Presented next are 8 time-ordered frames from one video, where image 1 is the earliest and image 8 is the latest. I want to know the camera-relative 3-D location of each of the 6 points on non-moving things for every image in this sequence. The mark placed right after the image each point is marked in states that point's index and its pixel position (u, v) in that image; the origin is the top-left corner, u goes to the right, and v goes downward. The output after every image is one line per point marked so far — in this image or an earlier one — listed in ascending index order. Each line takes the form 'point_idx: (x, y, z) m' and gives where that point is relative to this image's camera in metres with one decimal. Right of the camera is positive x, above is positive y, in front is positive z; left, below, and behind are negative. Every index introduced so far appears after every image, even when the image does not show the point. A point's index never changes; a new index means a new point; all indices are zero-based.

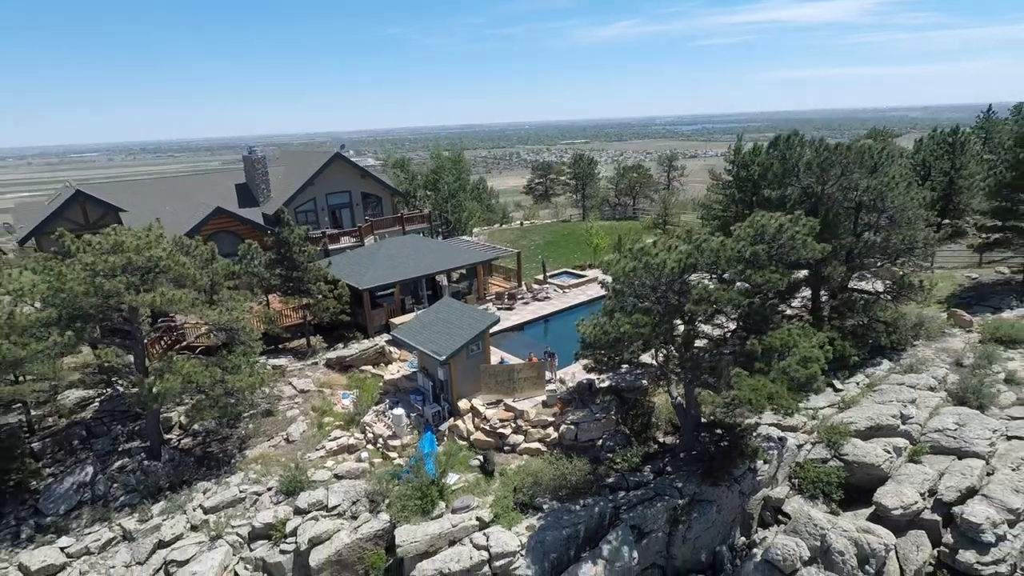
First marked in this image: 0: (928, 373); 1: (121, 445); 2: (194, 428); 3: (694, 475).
0: (+9.8, -2.0, +14.4) m
1: (-9.3, -3.8, +14.7) m
2: (-7.9, -3.5, +15.3) m
3: (+3.5, -3.6, +11.9) m
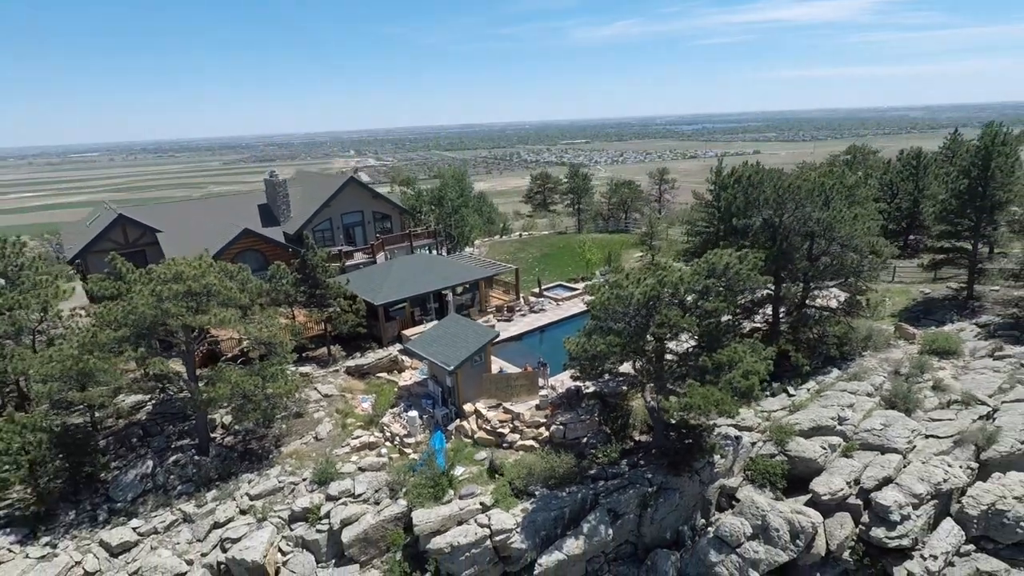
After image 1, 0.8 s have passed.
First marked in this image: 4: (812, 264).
0: (+9.7, -2.5, +16.7) m
1: (-9.4, -4.3, +17.0) m
2: (-7.9, -4.0, +17.6) m
3: (+3.5, -4.1, +14.2) m
4: (+9.0, +0.7, +18.6) m
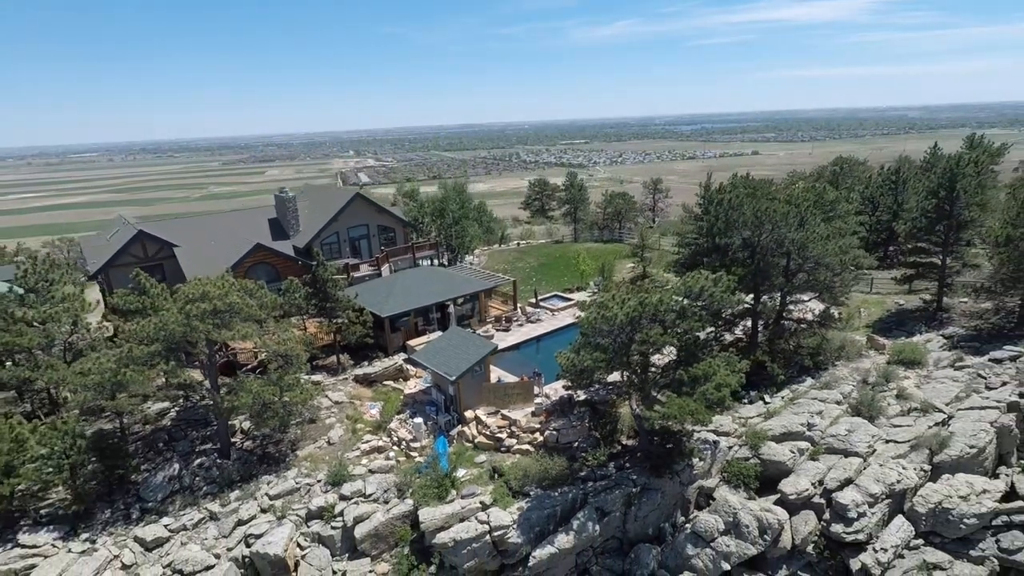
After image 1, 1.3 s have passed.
0: (+9.7, -3.0, +18.1) m
1: (-9.4, -4.8, +18.4) m
2: (-8.0, -4.5, +19.0) m
3: (+3.4, -4.6, +15.6) m
4: (+9.0, +0.2, +20.0) m
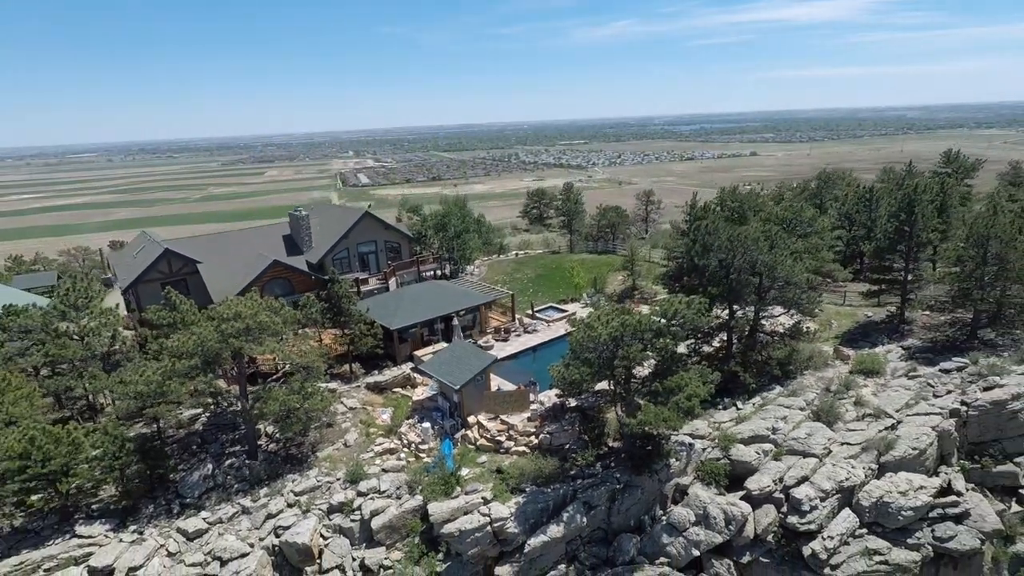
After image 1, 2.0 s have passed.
0: (+9.6, -3.6, +20.2) m
1: (-9.5, -5.4, +20.4) m
2: (-8.1, -5.1, +21.0) m
3: (+3.3, -5.2, +17.6) m
4: (+8.9, -0.3, +22.0) m
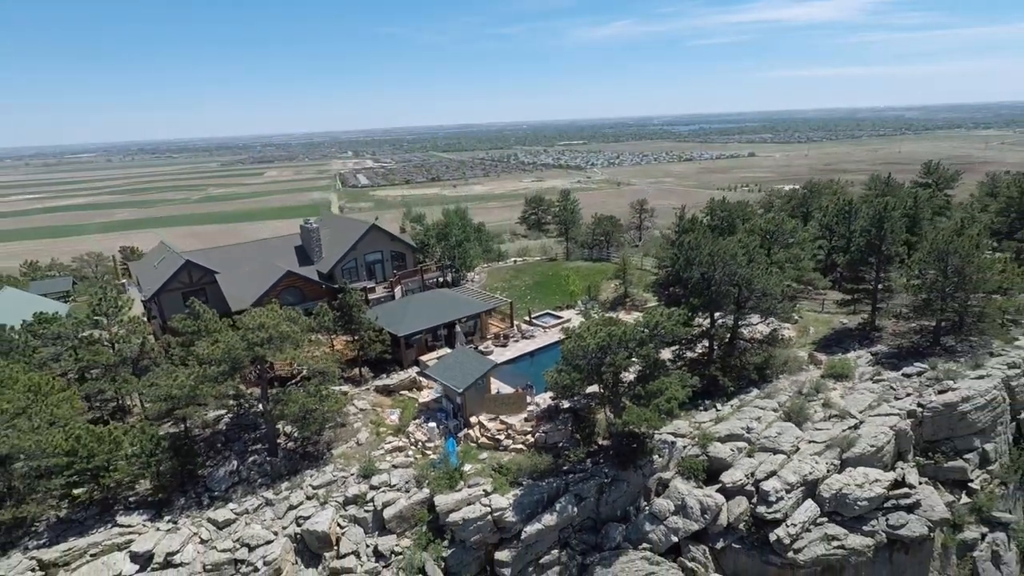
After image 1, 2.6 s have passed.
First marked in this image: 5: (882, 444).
0: (+9.5, -4.0, +22.0) m
1: (-9.5, -5.8, +22.2) m
2: (-8.1, -5.5, +22.9) m
3: (+3.3, -5.6, +19.5) m
4: (+8.8, -0.8, +23.9) m
5: (+11.4, -4.8, +18.7) m
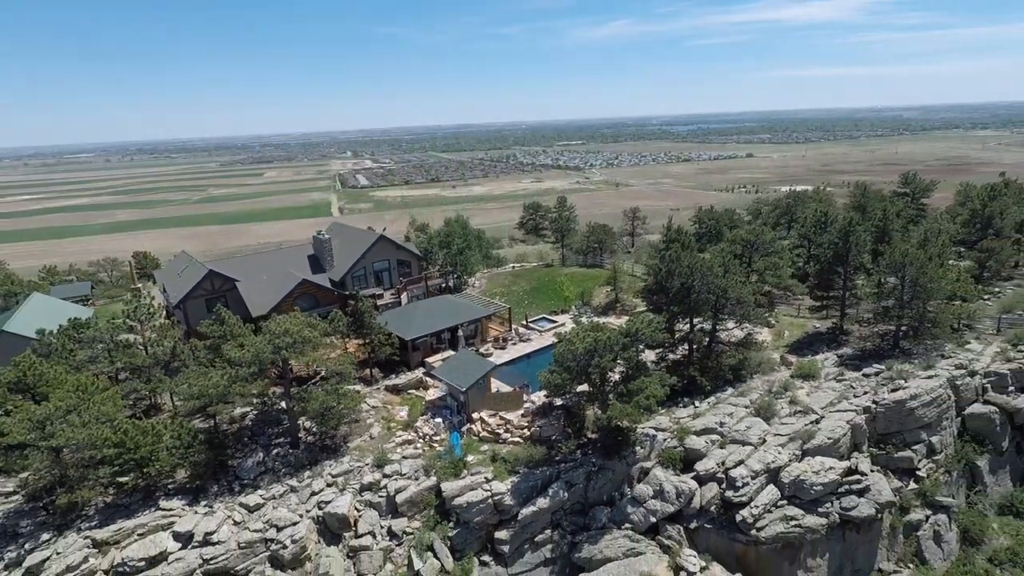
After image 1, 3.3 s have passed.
0: (+9.5, -4.4, +24.4) m
1: (-9.6, -6.1, +24.6) m
2: (-8.2, -5.9, +25.2) m
3: (+3.2, -6.0, +21.9) m
4: (+8.7, -1.1, +26.3) m
5: (+11.3, -5.1, +21.1) m
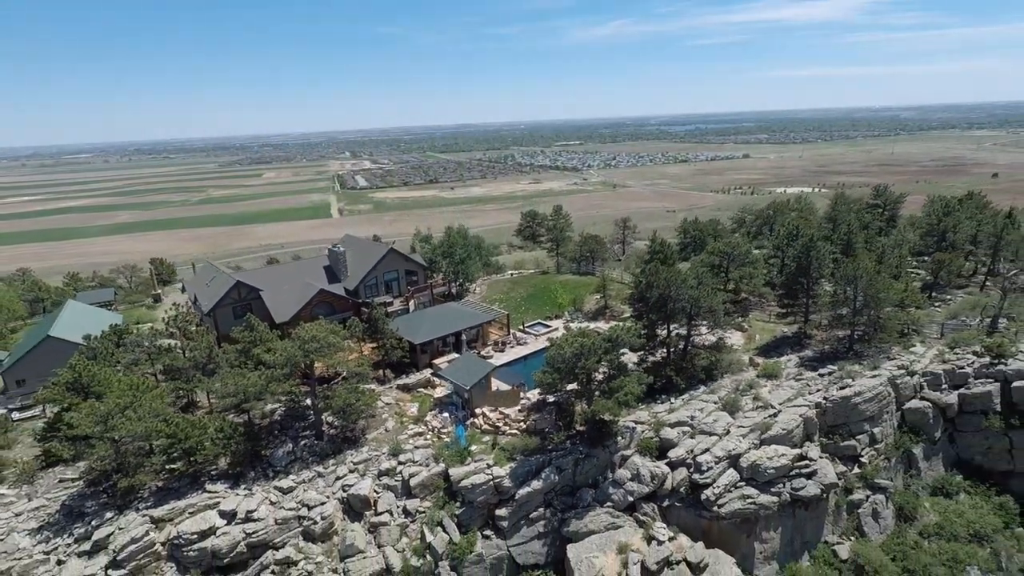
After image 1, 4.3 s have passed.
0: (+9.4, -4.8, +27.8) m
1: (-9.7, -6.6, +27.9) m
2: (-8.3, -6.4, +28.6) m
3: (+3.1, -6.5, +25.3) m
4: (+8.6, -1.6, +29.7) m
5: (+11.2, -5.6, +24.5) m
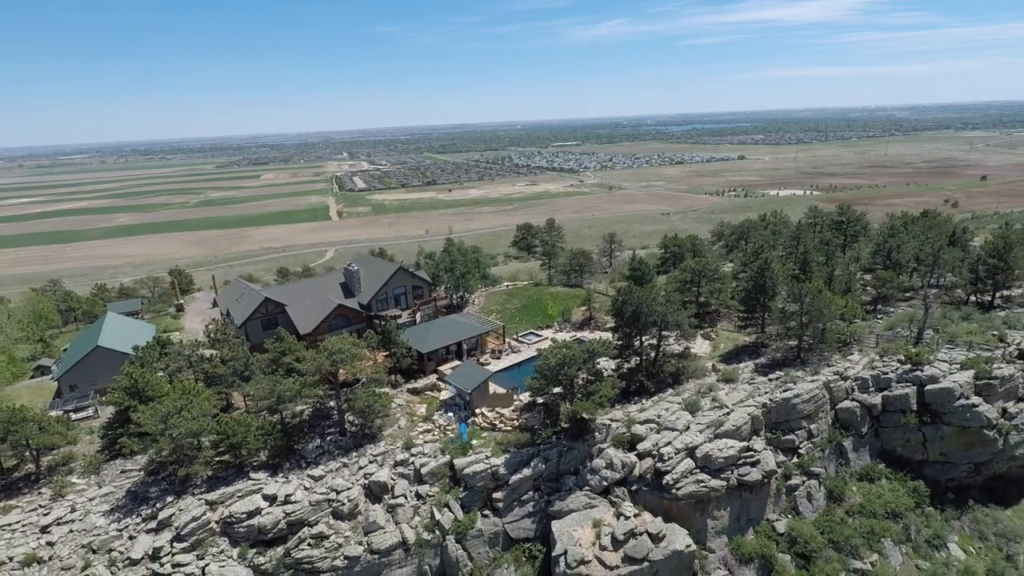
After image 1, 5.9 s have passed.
0: (+9.1, -5.8, +32.7) m
1: (-10.0, -7.6, +32.7) m
2: (-8.6, -7.3, +33.3) m
3: (+2.9, -7.4, +30.0) m
4: (+8.4, -2.5, +34.5) m
5: (+10.9, -6.6, +29.3) m
